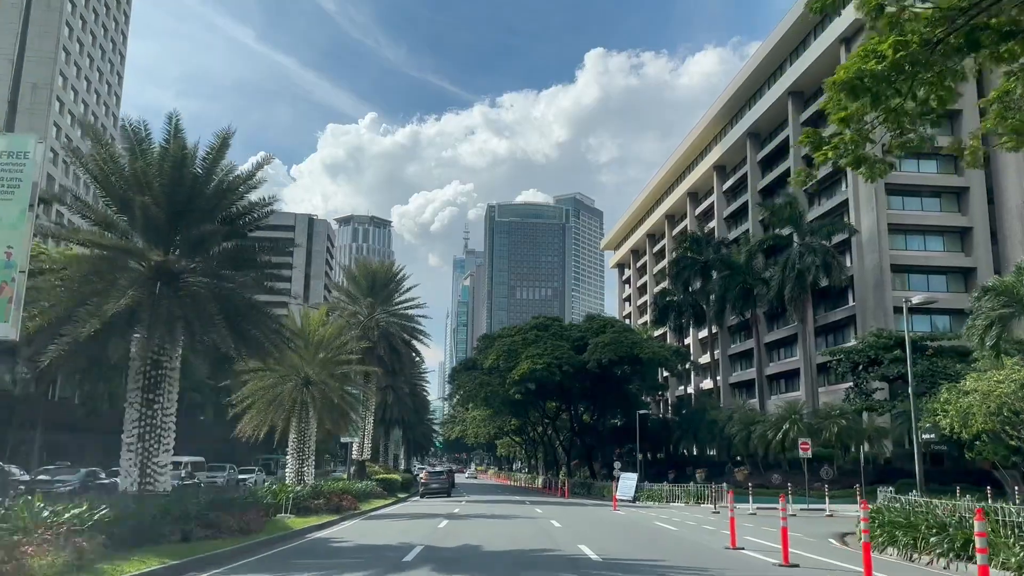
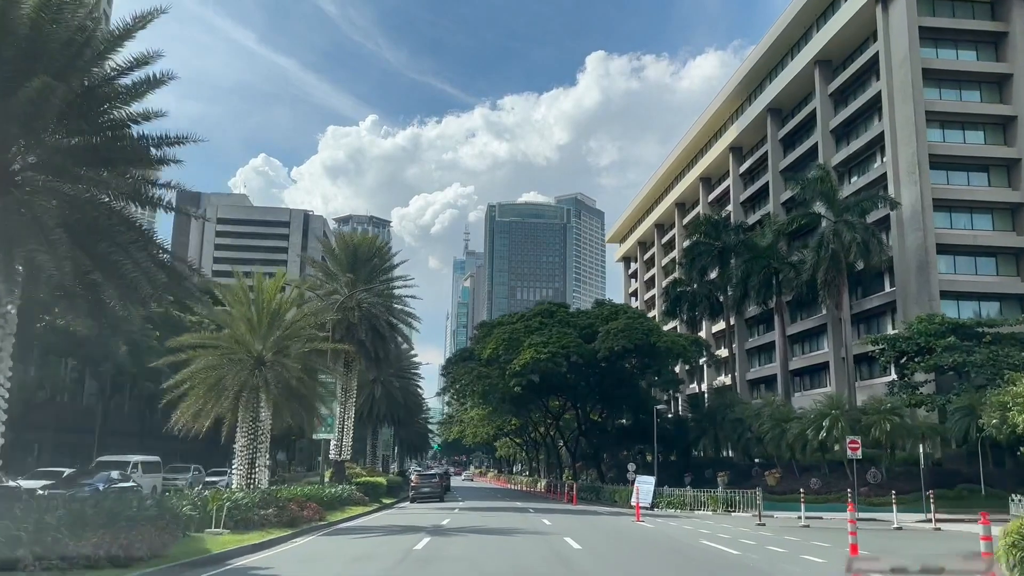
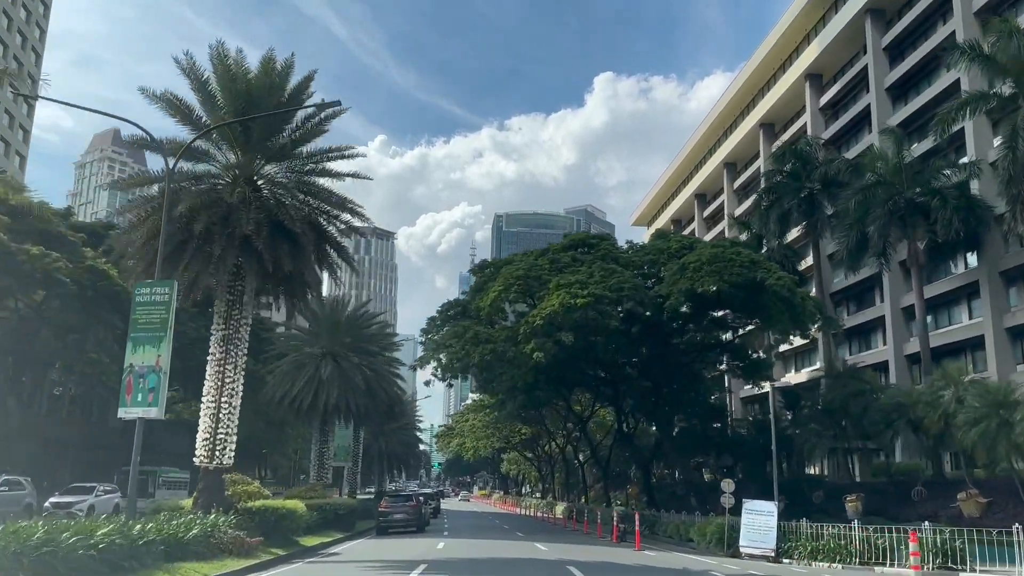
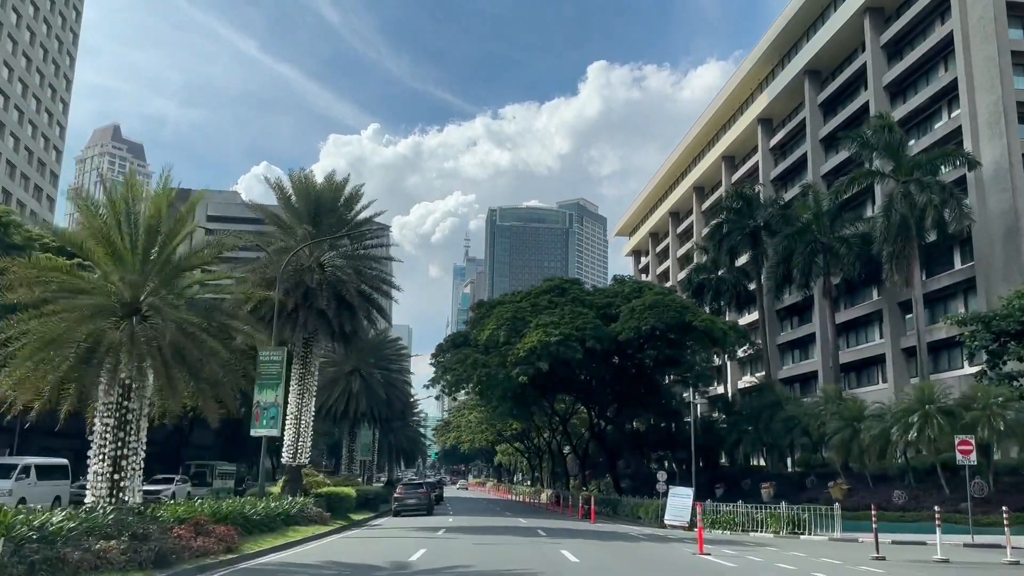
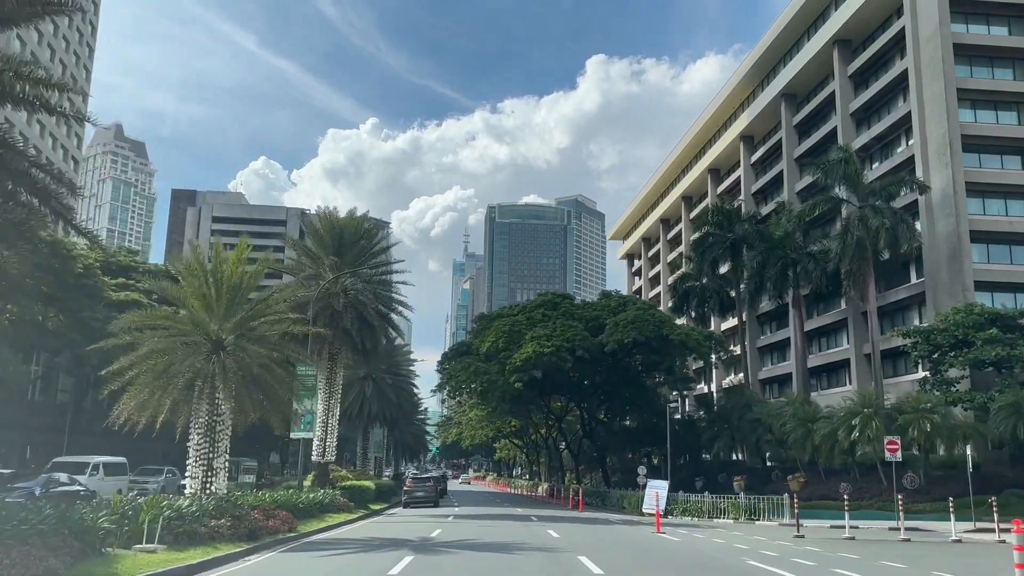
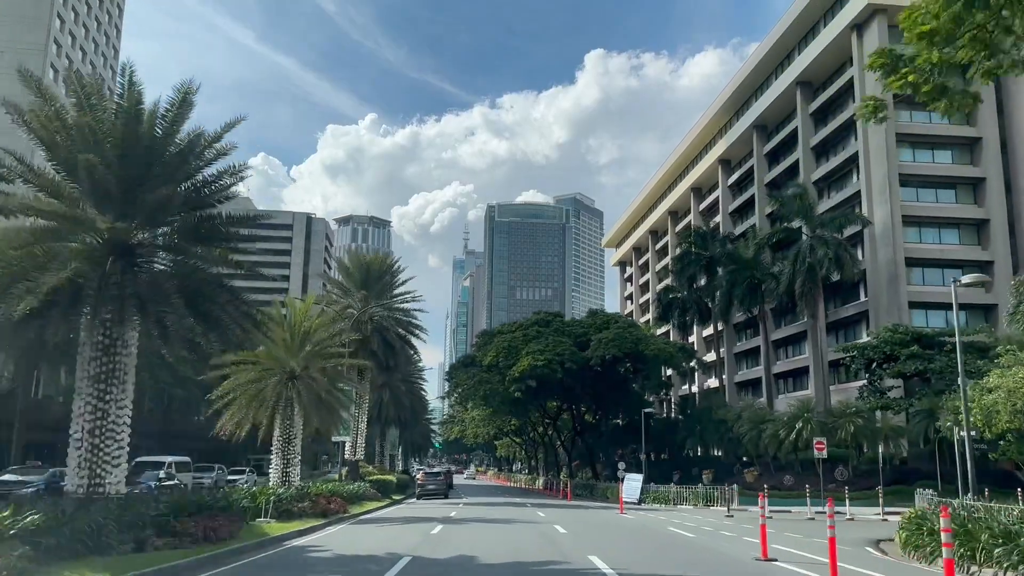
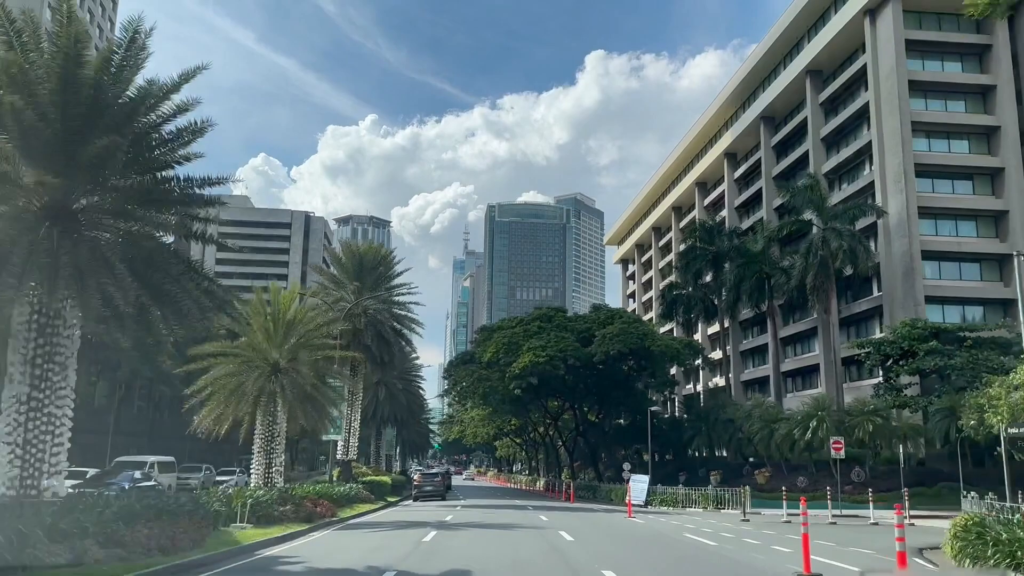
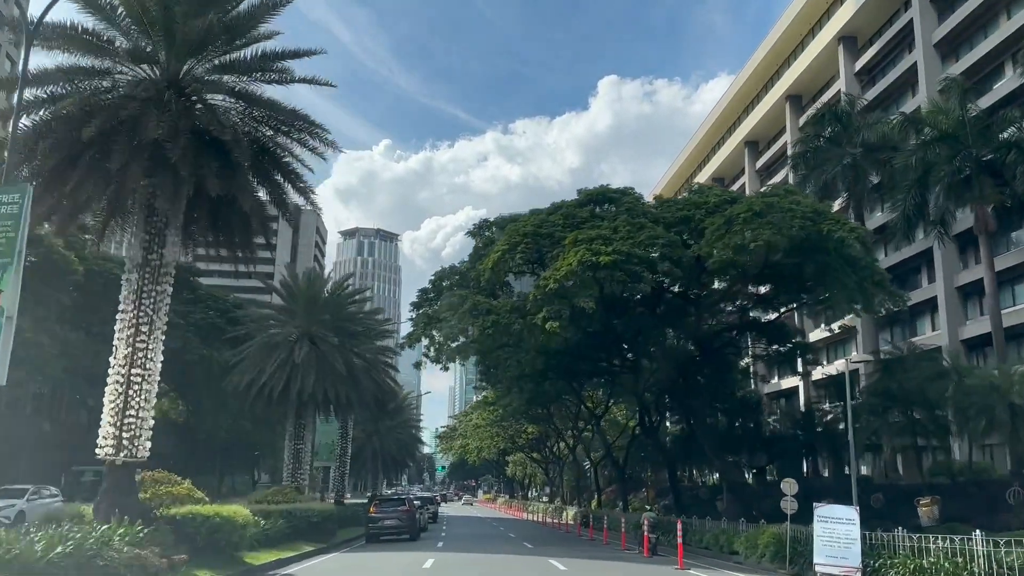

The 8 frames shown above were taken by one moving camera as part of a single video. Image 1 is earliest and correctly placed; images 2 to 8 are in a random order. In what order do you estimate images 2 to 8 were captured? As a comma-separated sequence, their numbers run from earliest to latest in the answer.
6, 7, 2, 5, 4, 3, 8
